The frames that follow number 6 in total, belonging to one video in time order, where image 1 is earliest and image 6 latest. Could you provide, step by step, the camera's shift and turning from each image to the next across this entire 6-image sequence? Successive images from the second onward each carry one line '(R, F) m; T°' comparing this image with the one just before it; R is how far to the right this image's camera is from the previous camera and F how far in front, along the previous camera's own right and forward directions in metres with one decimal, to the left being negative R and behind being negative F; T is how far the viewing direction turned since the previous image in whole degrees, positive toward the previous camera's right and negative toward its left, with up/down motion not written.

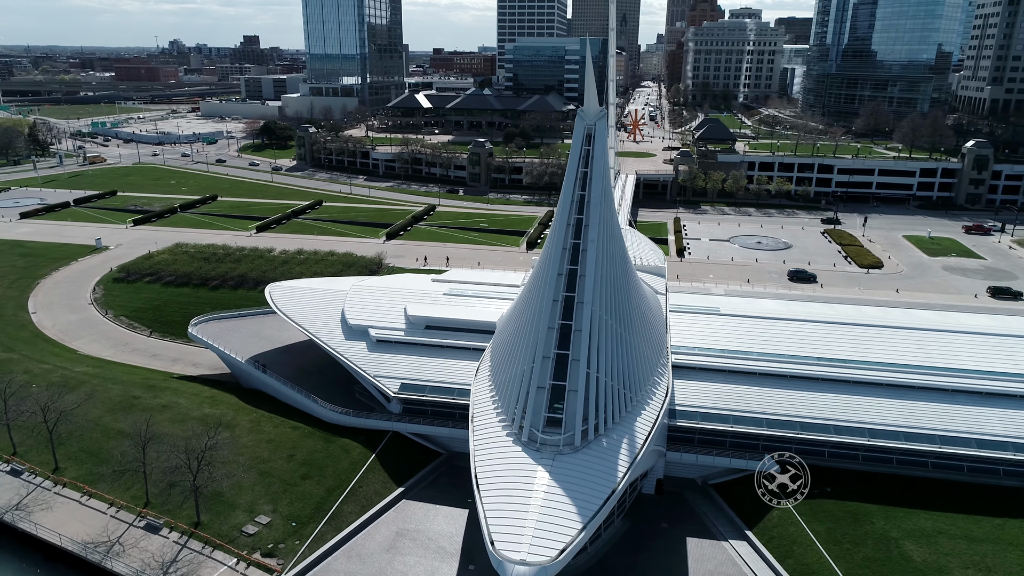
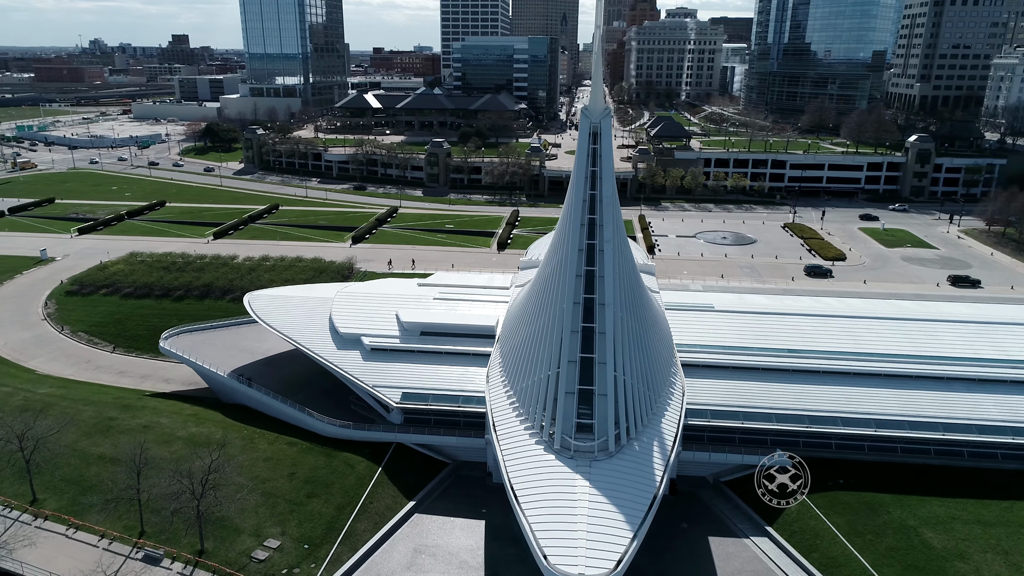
(-2.7, +0.8) m; +5°
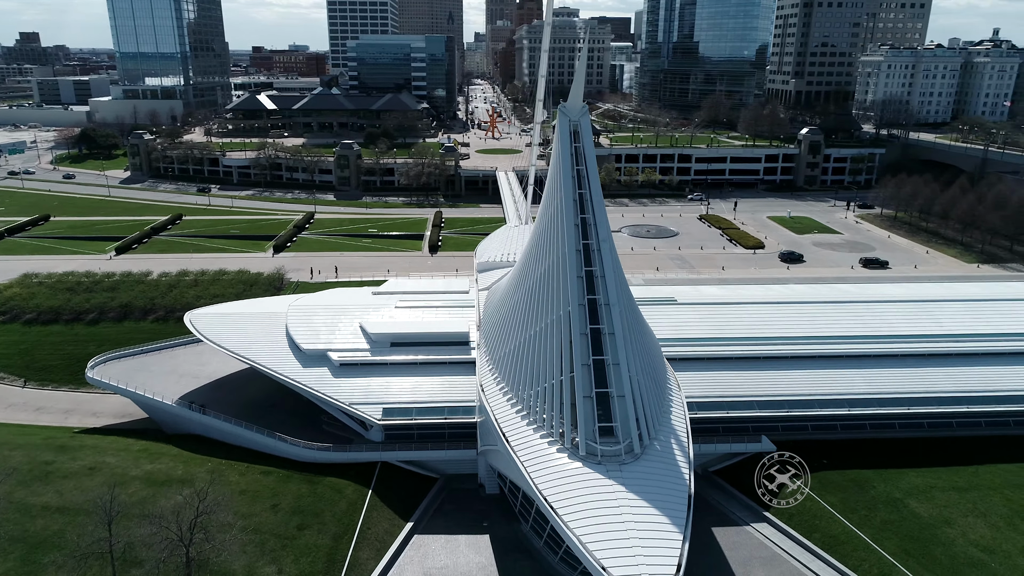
(-3.8, +1.1) m; +9°
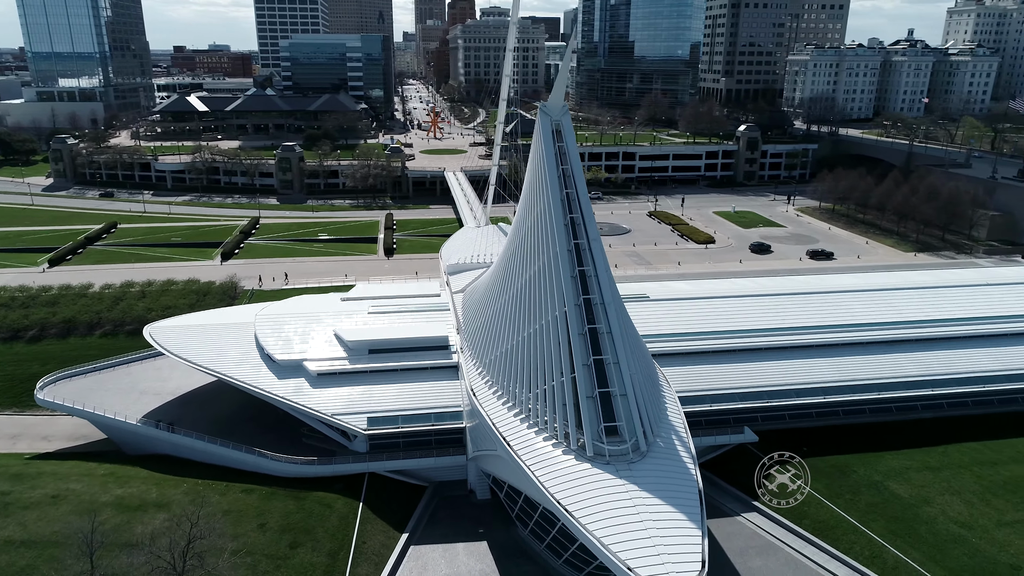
(-2.0, +0.4) m; +5°
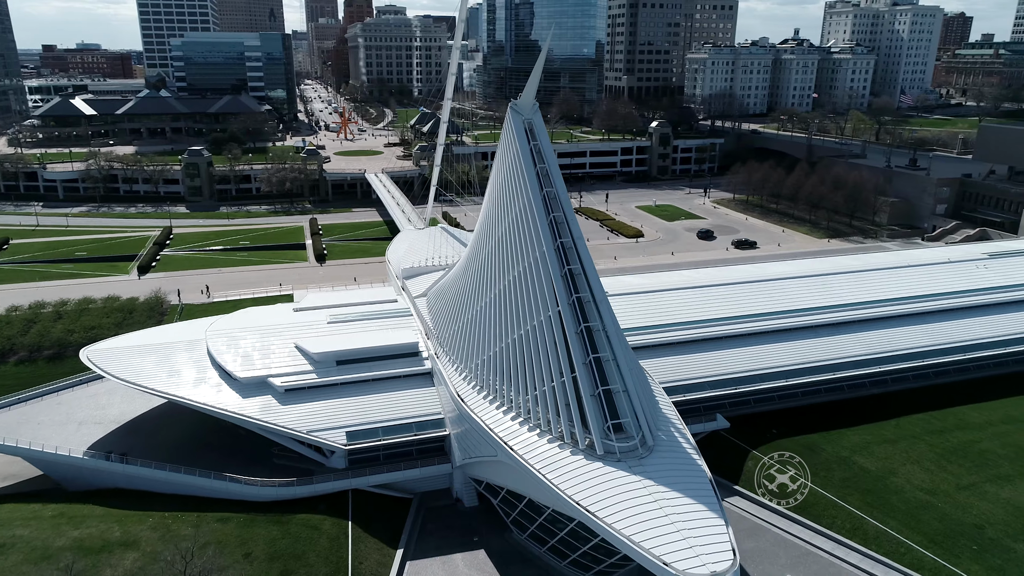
(-3.0, +0.6) m; +8°
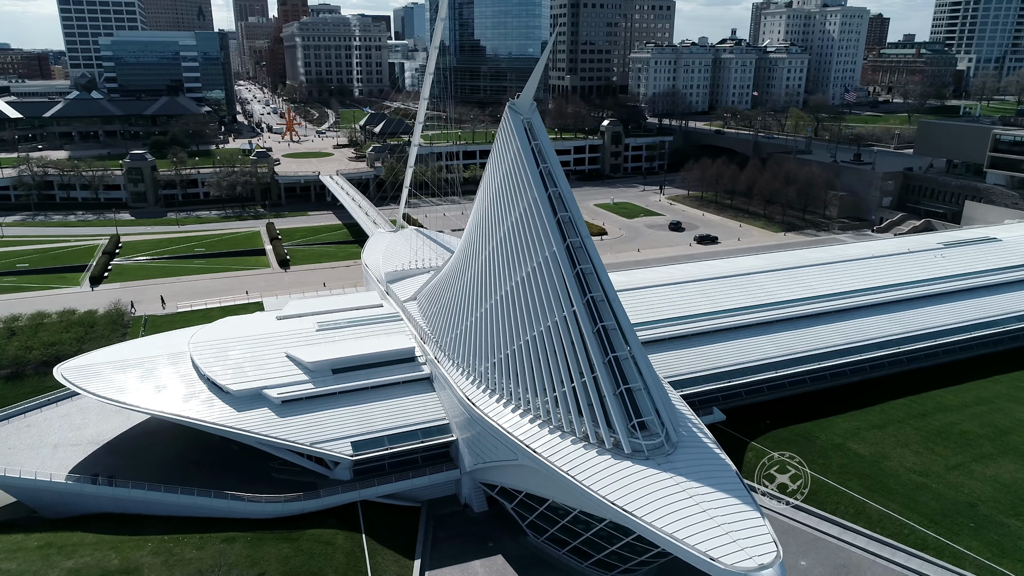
(-2.5, +0.4) m; +5°
